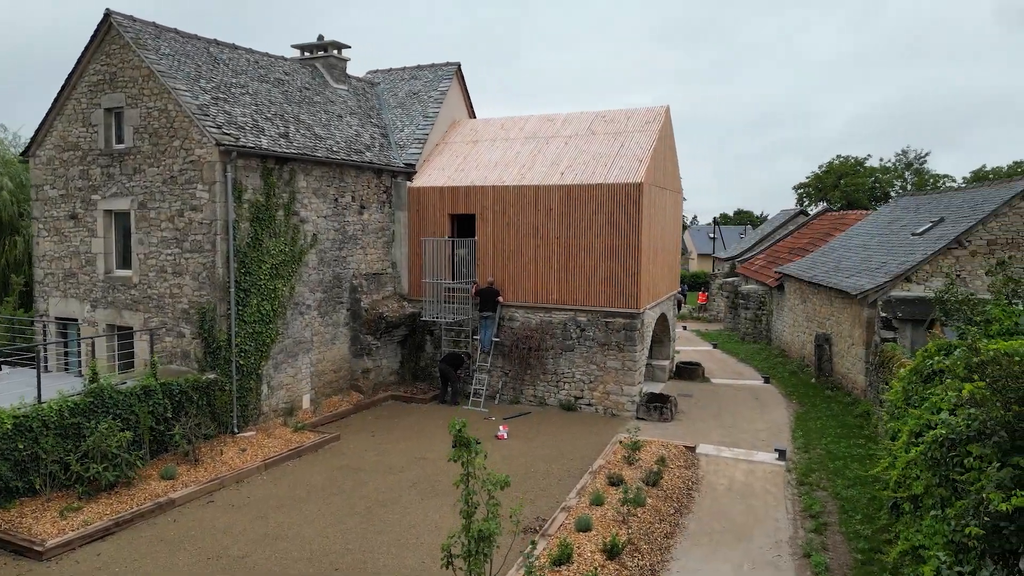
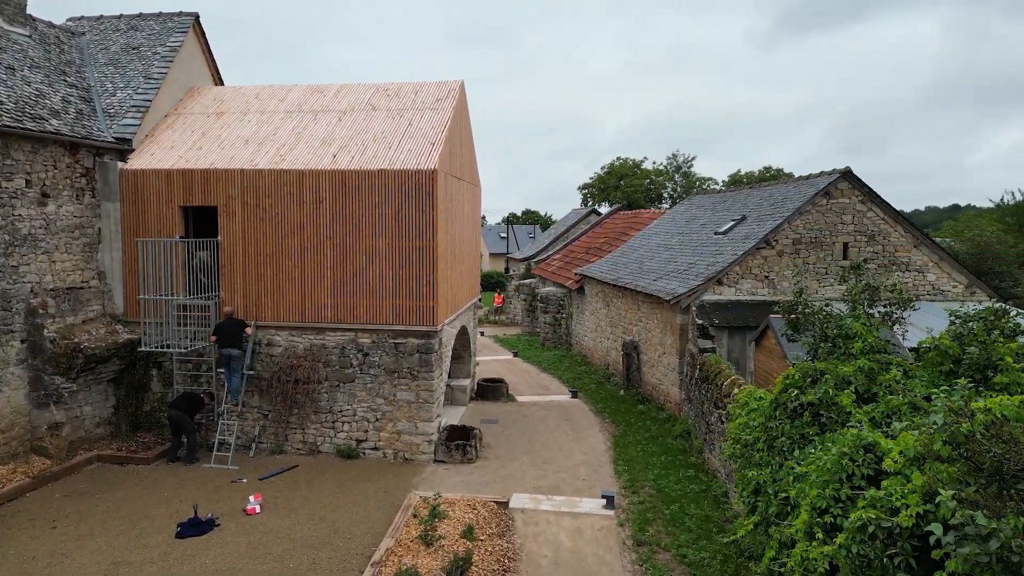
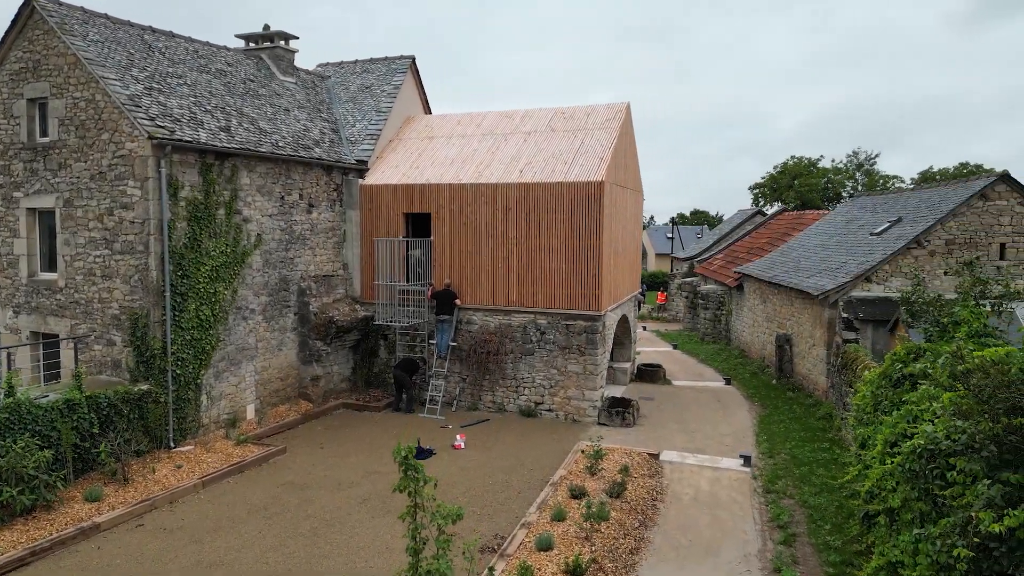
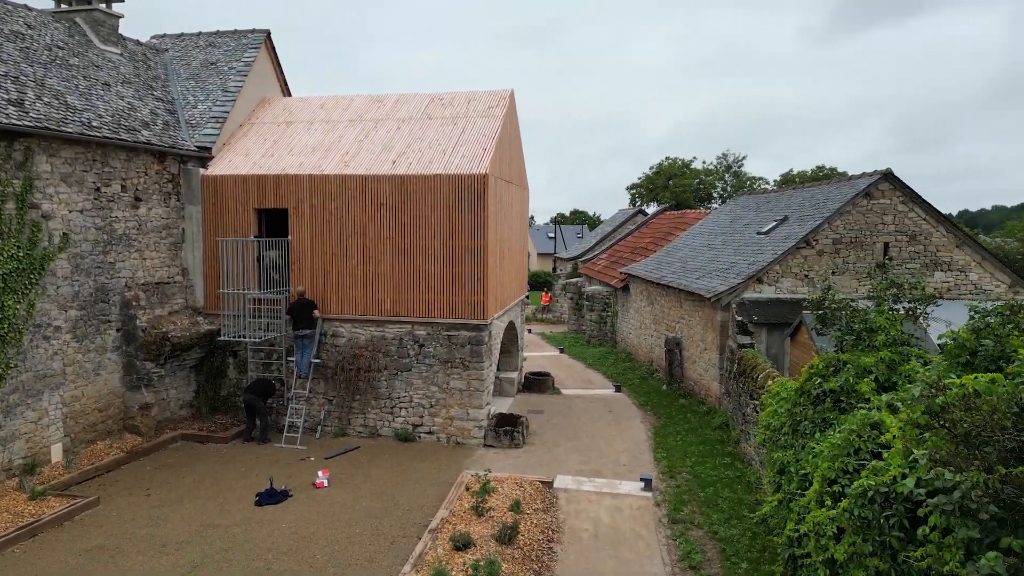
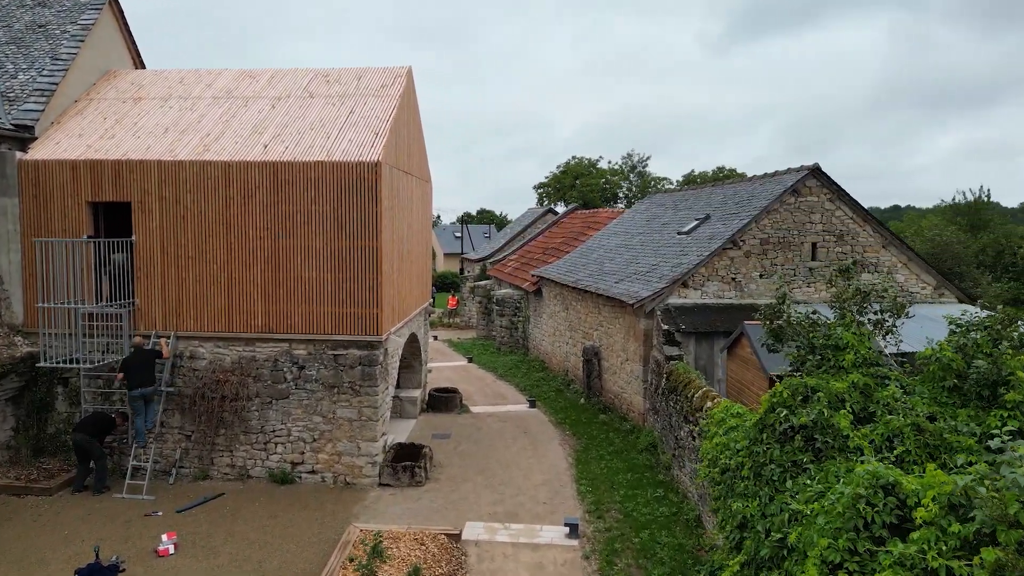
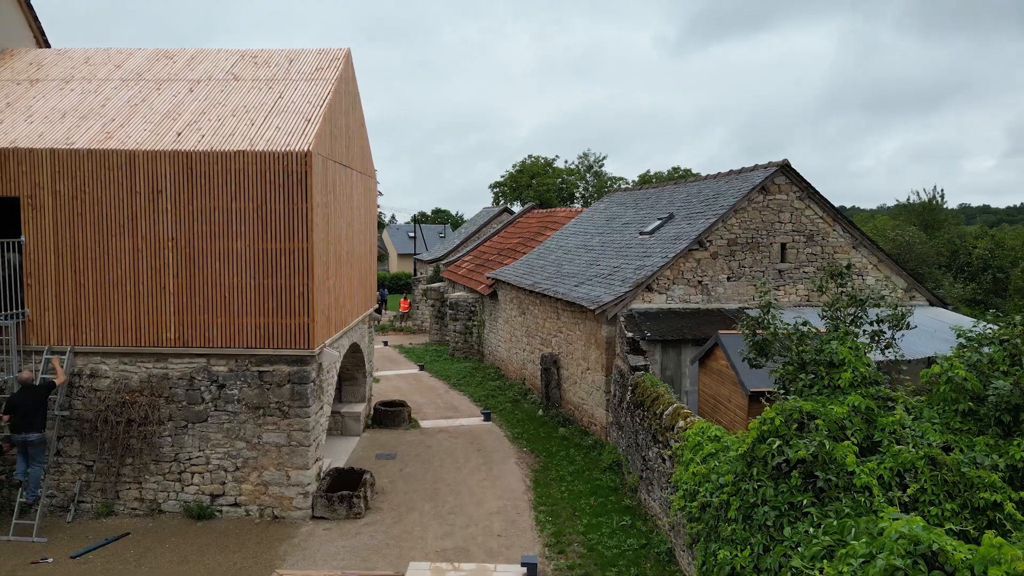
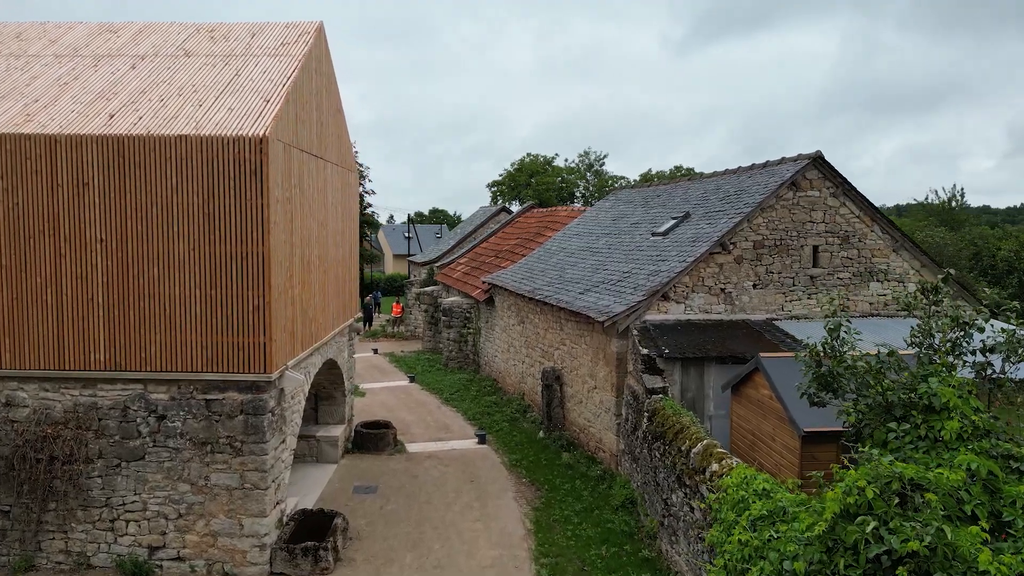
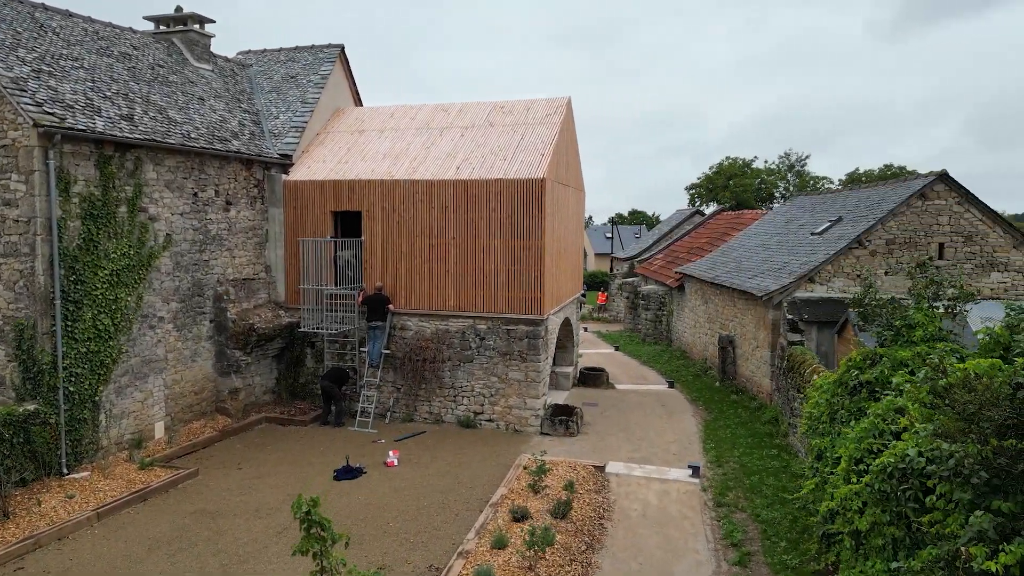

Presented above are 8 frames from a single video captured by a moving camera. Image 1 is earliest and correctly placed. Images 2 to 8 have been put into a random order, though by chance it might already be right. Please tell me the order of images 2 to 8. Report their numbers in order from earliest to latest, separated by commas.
3, 8, 4, 2, 5, 6, 7
